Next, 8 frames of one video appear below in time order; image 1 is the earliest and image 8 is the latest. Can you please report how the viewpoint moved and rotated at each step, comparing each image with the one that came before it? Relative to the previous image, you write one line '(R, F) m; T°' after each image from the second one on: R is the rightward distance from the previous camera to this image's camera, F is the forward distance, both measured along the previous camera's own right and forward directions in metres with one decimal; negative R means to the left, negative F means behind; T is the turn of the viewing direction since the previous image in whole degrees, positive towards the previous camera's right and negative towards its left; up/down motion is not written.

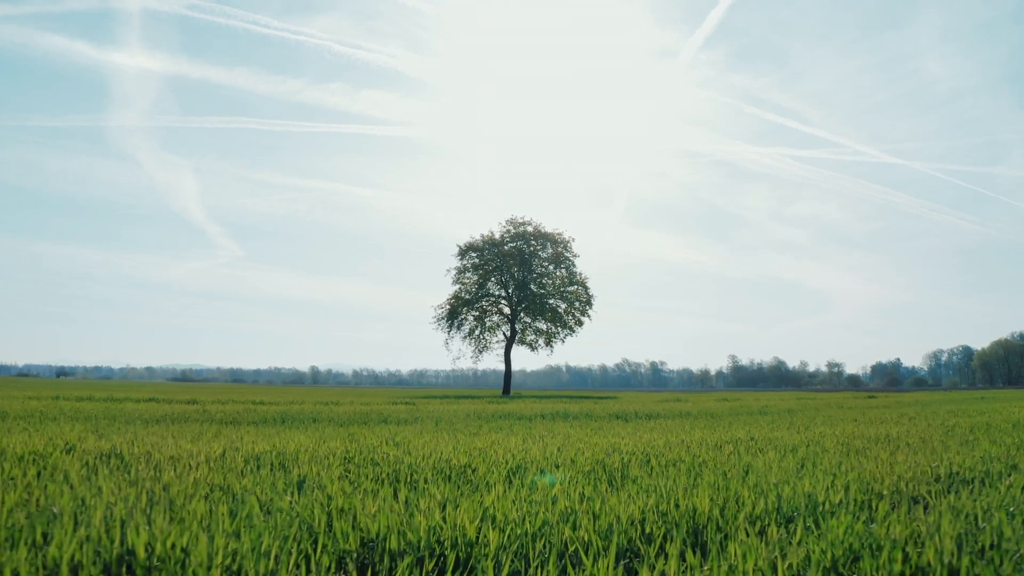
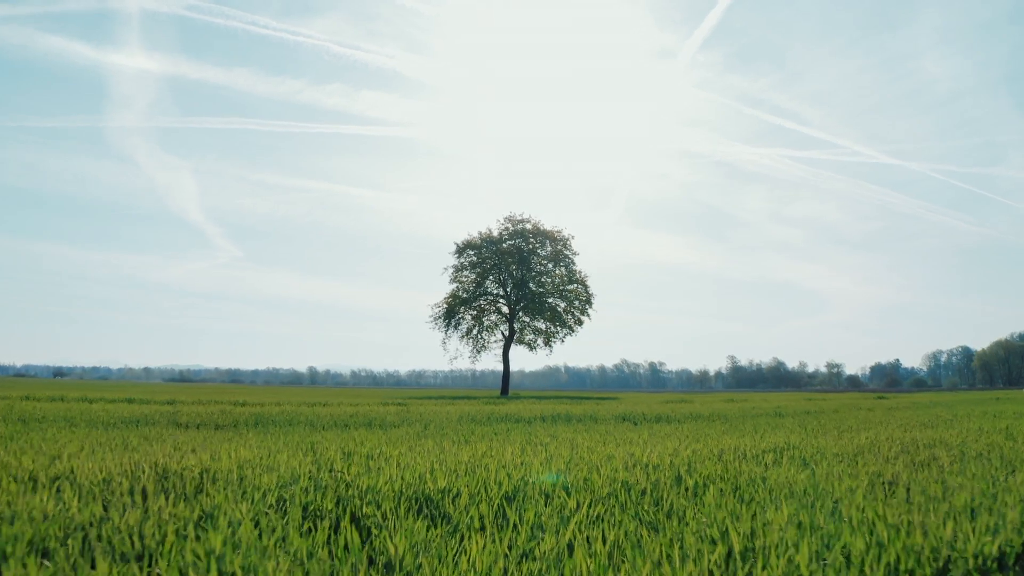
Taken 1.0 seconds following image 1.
(0.0, +1.2) m; 0°
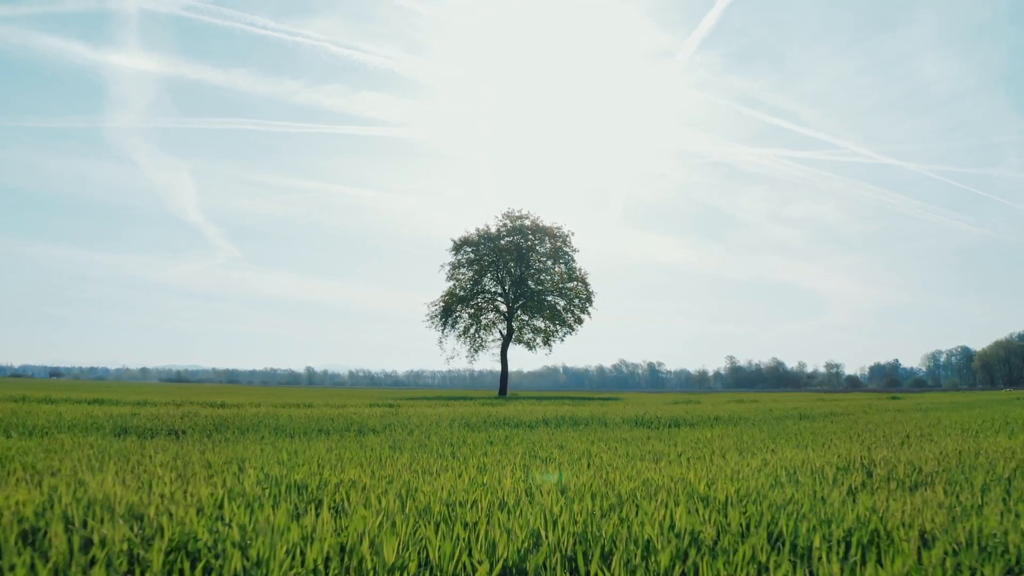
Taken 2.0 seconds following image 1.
(0.0, +1.5) m; 0°
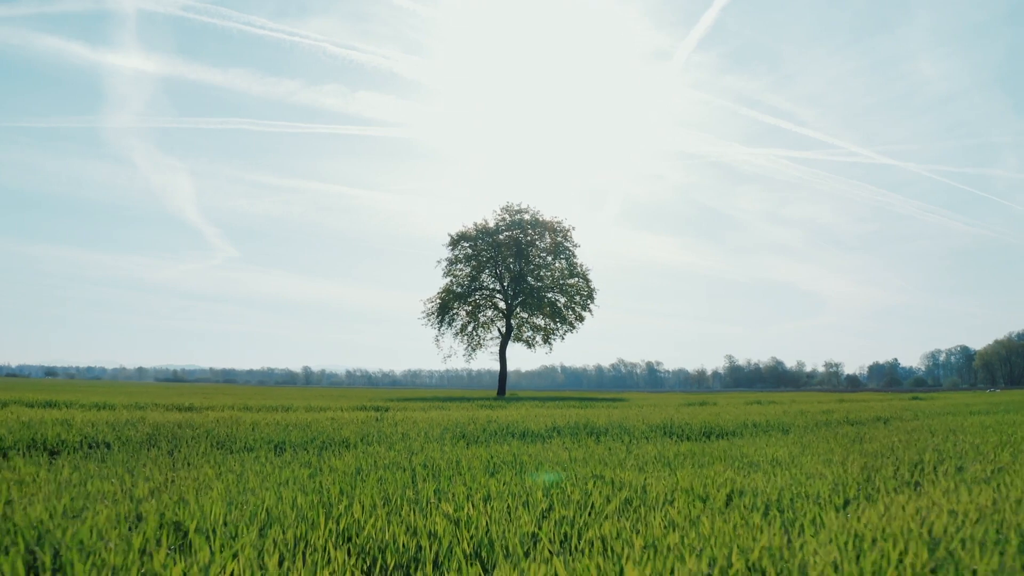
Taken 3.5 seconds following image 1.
(-0.1, +2.0) m; 0°
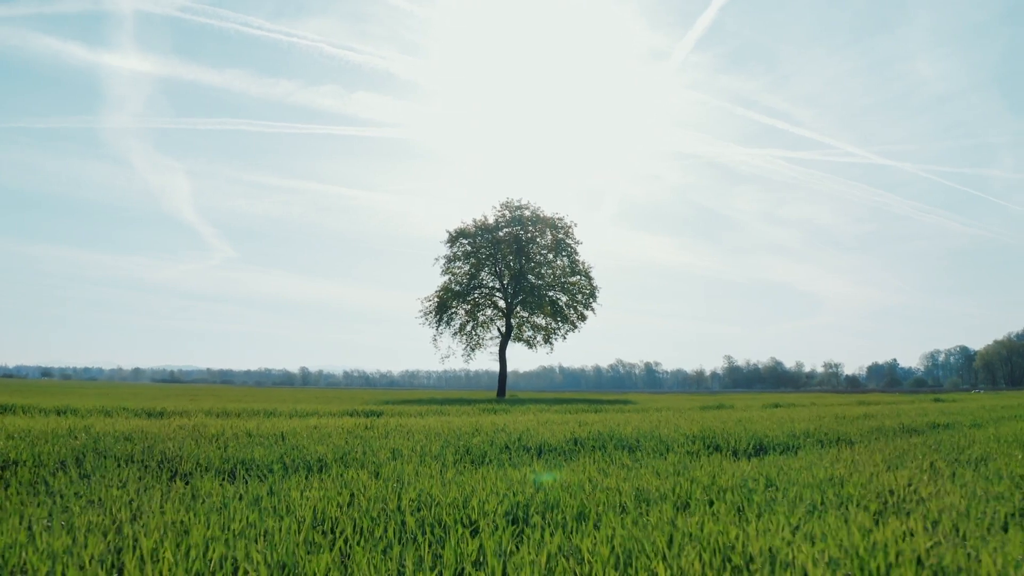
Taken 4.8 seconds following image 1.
(-0.2, +1.6) m; 0°
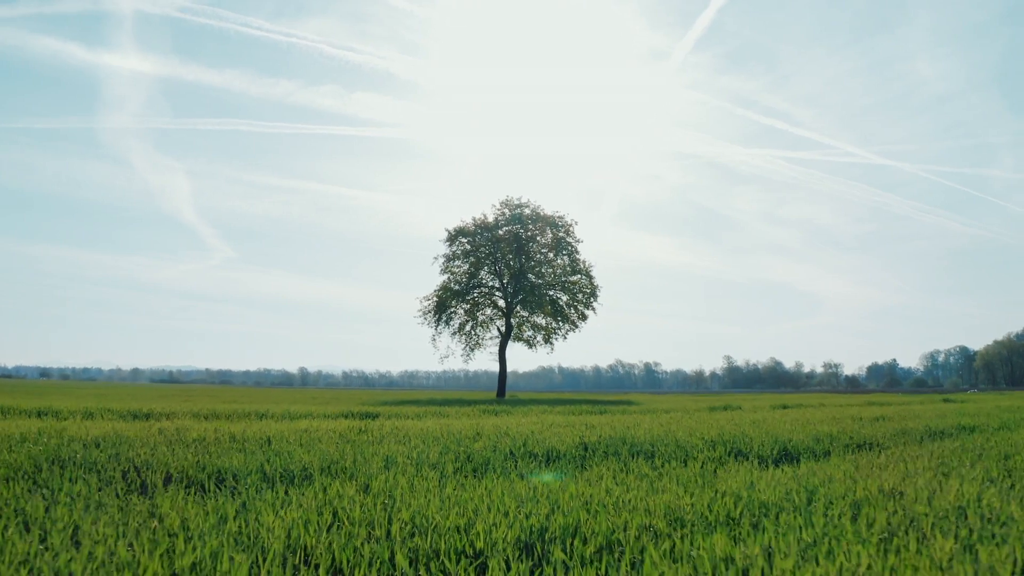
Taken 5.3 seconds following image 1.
(-0.1, +0.6) m; 0°
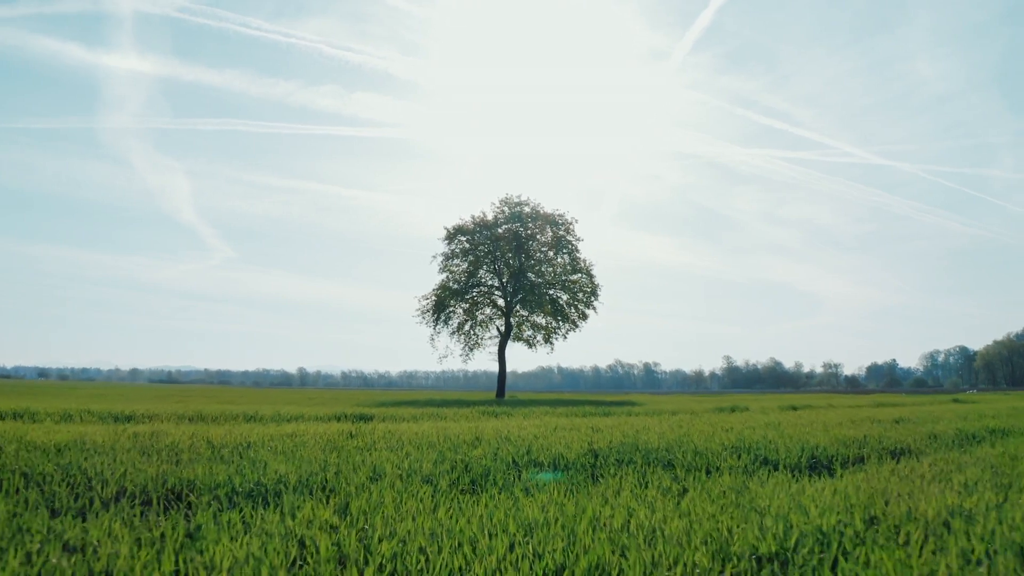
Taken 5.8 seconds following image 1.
(0.0, +0.7) m; 0°
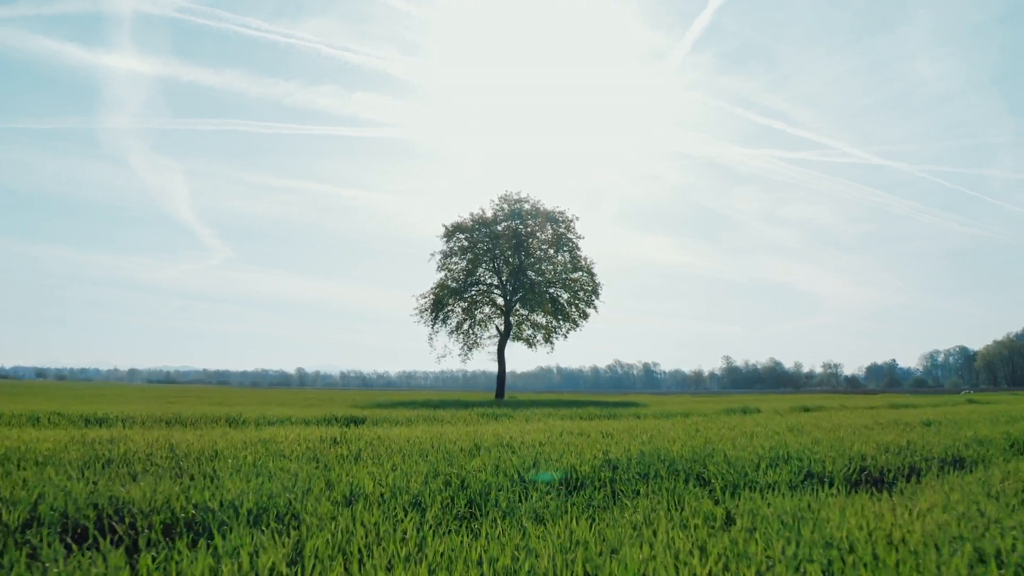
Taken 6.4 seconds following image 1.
(0.0, +0.9) m; 0°
